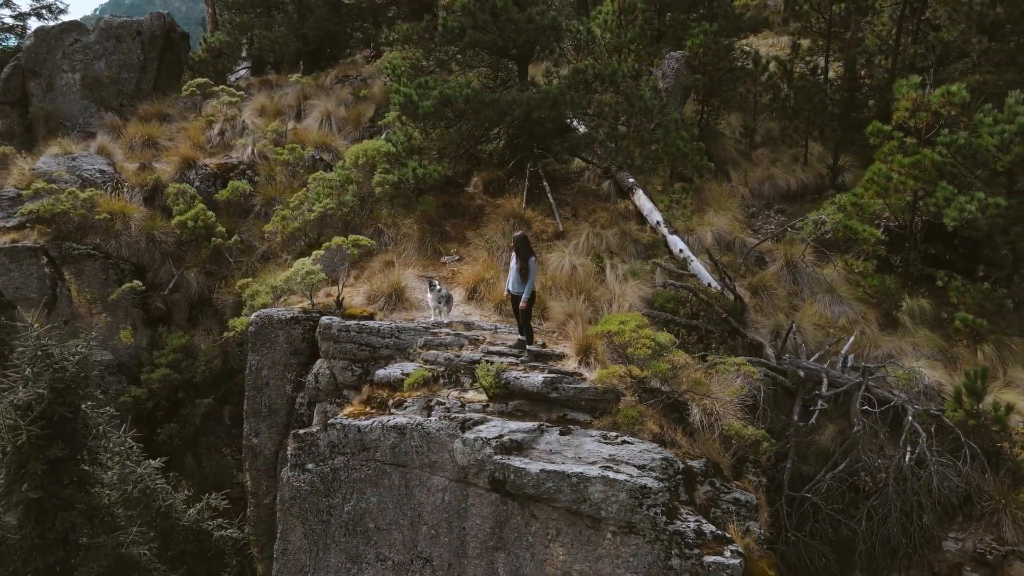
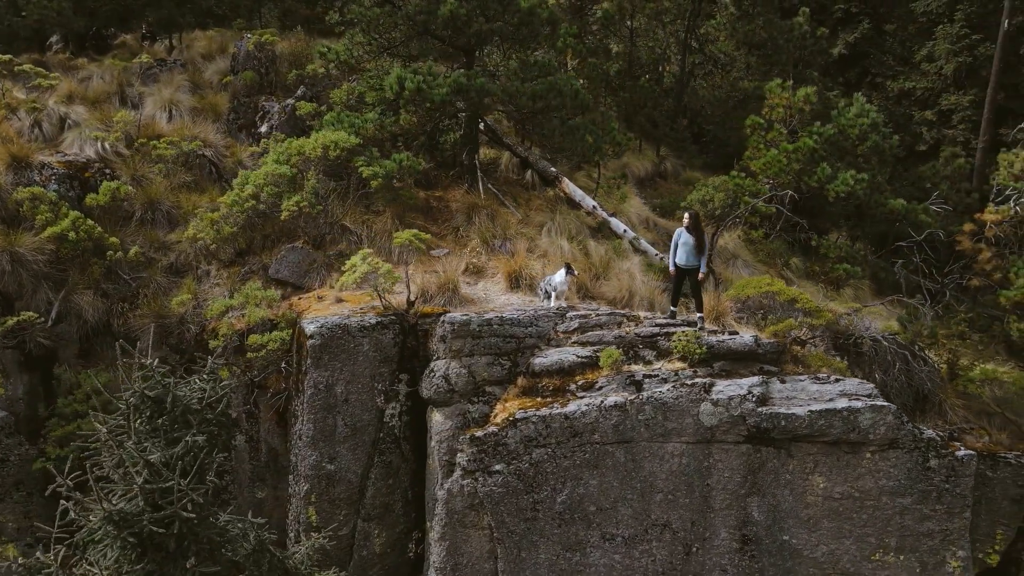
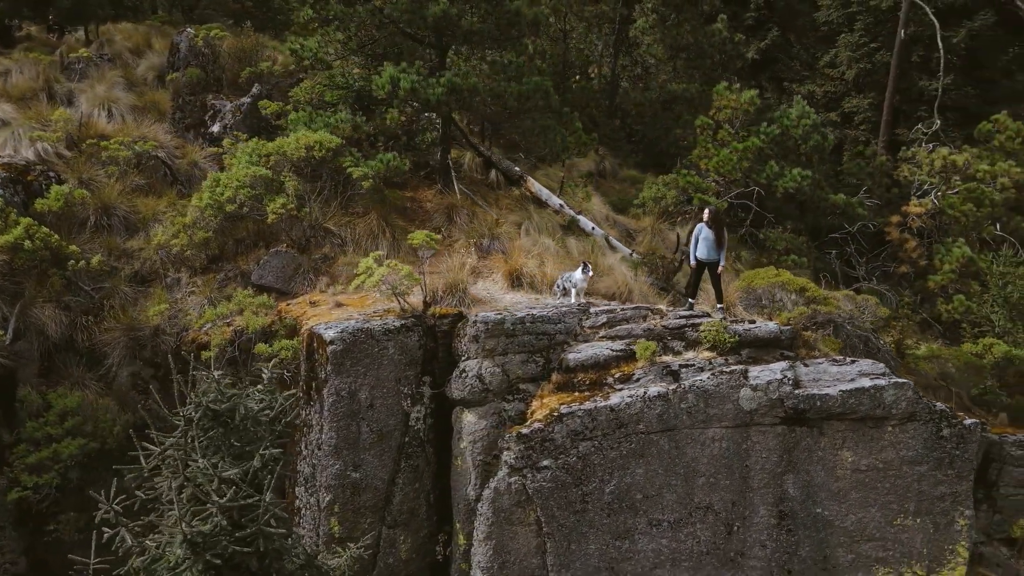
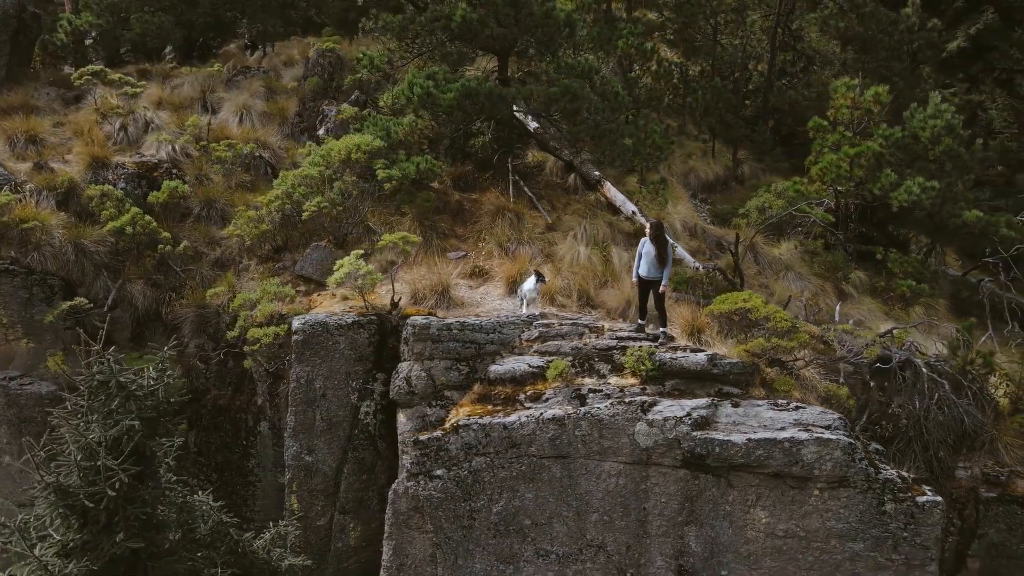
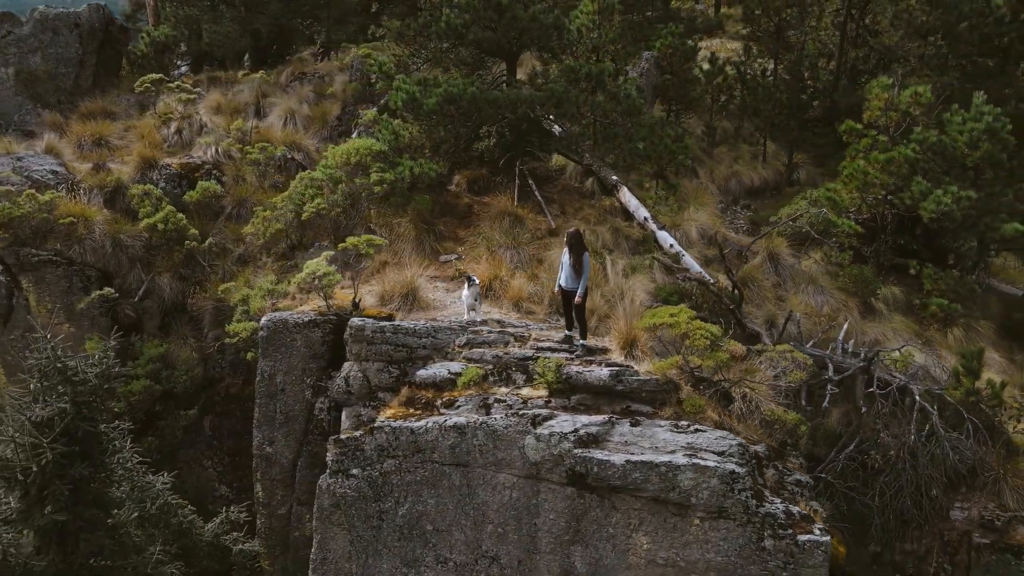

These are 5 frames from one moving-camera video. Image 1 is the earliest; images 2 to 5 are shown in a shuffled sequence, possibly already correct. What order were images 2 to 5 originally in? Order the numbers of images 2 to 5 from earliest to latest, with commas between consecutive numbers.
5, 4, 2, 3
